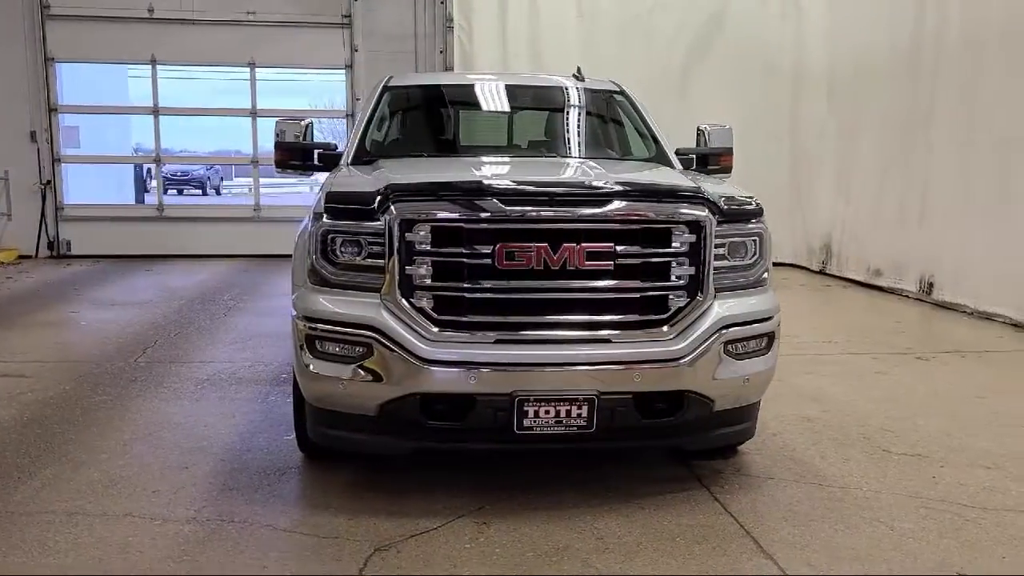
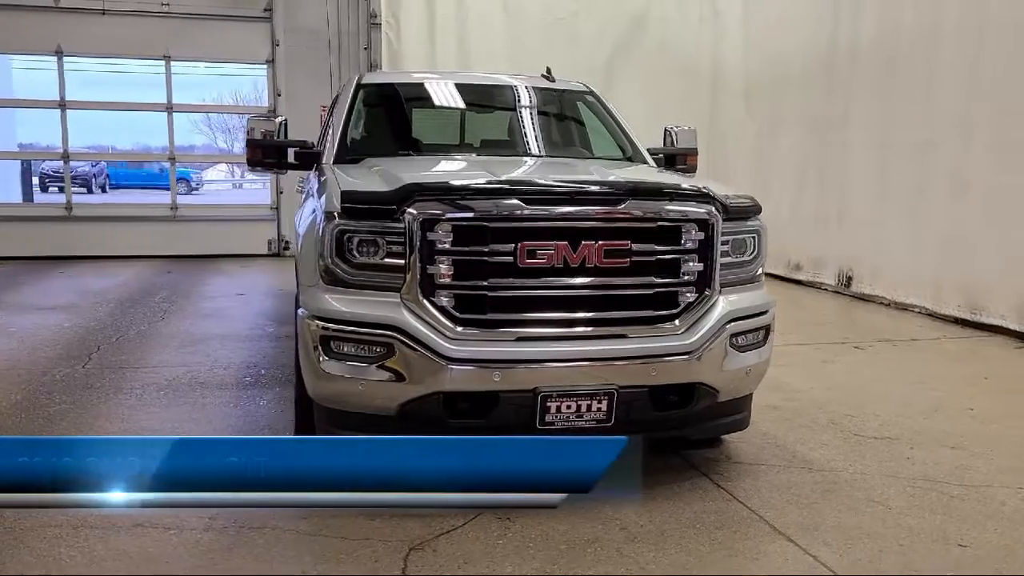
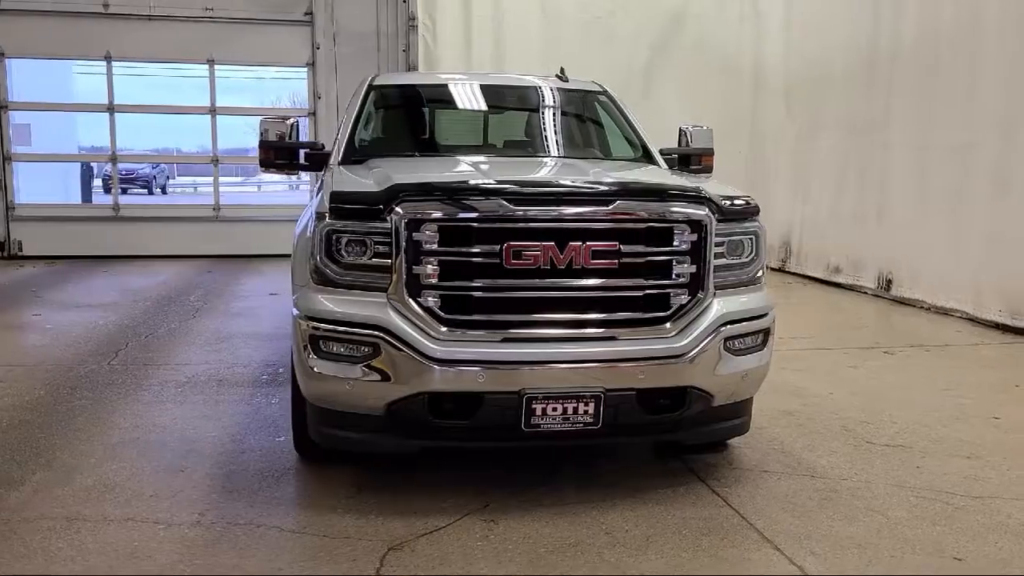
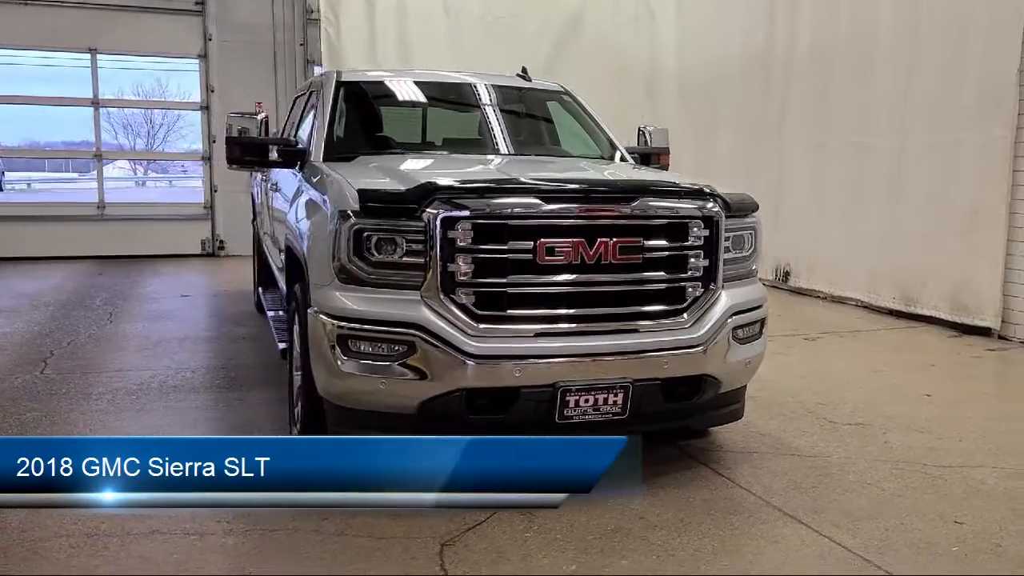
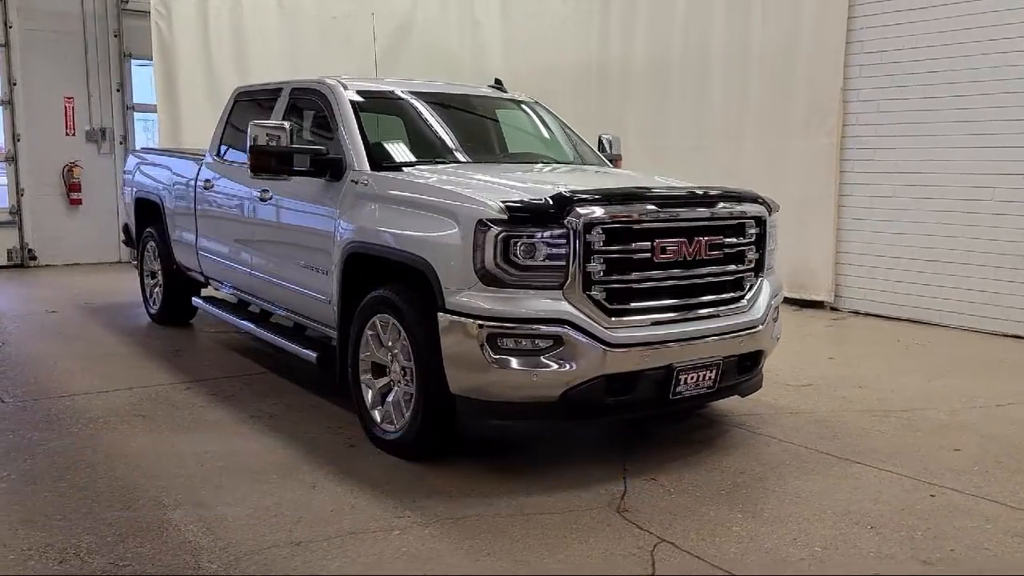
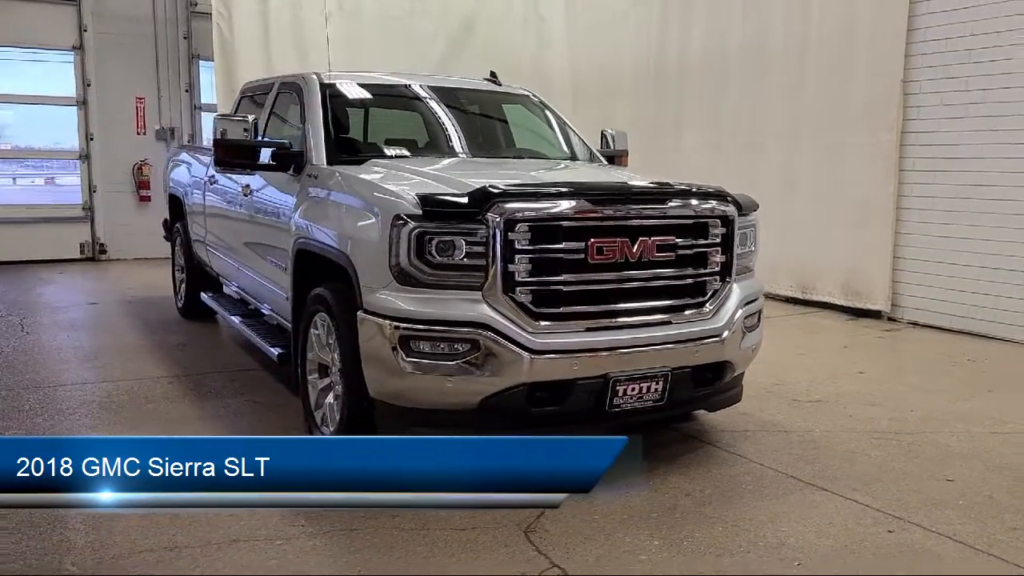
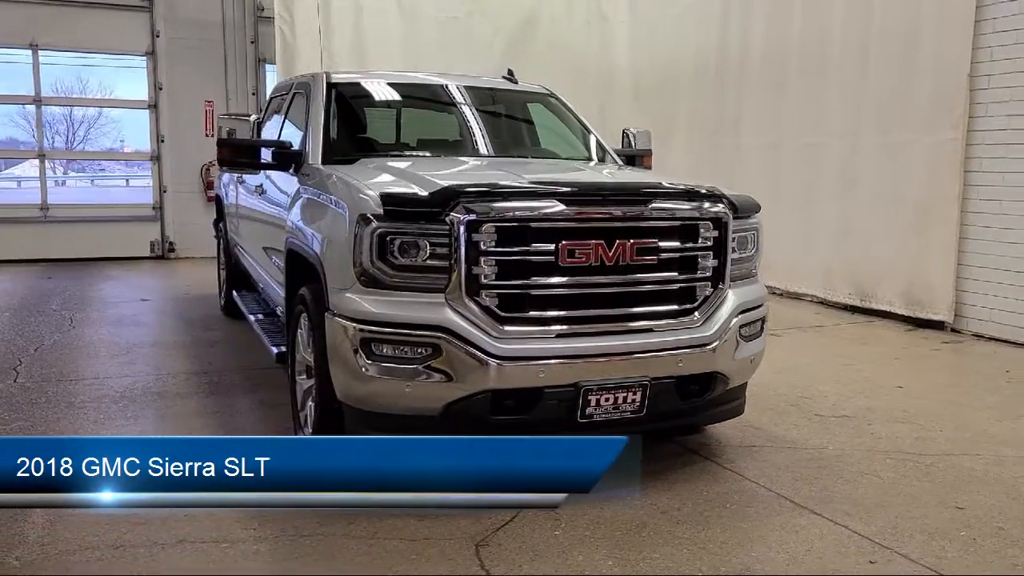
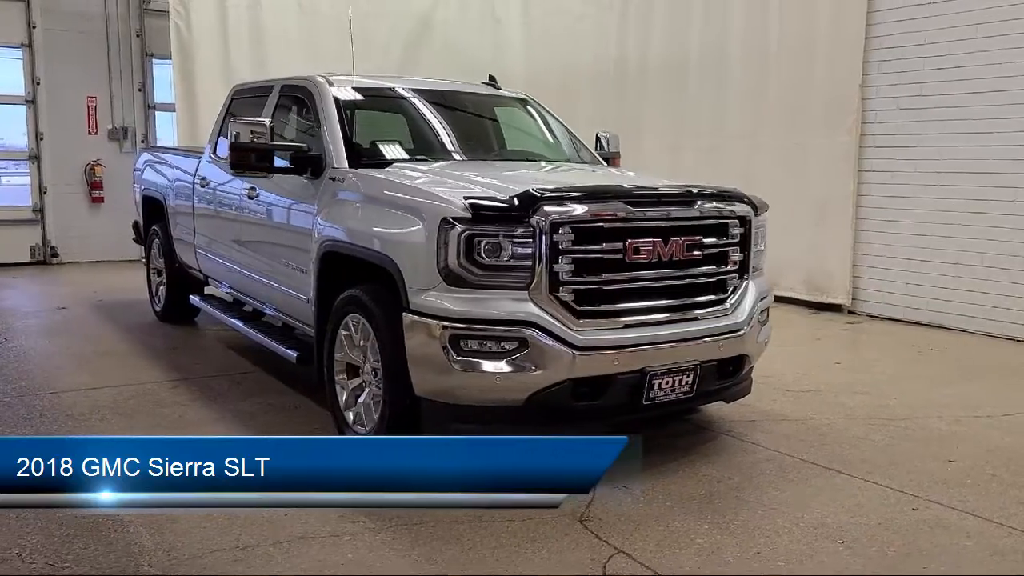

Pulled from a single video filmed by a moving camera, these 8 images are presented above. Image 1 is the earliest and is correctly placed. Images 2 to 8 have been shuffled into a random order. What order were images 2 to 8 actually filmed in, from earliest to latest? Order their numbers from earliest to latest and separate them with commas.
3, 2, 4, 7, 6, 8, 5
